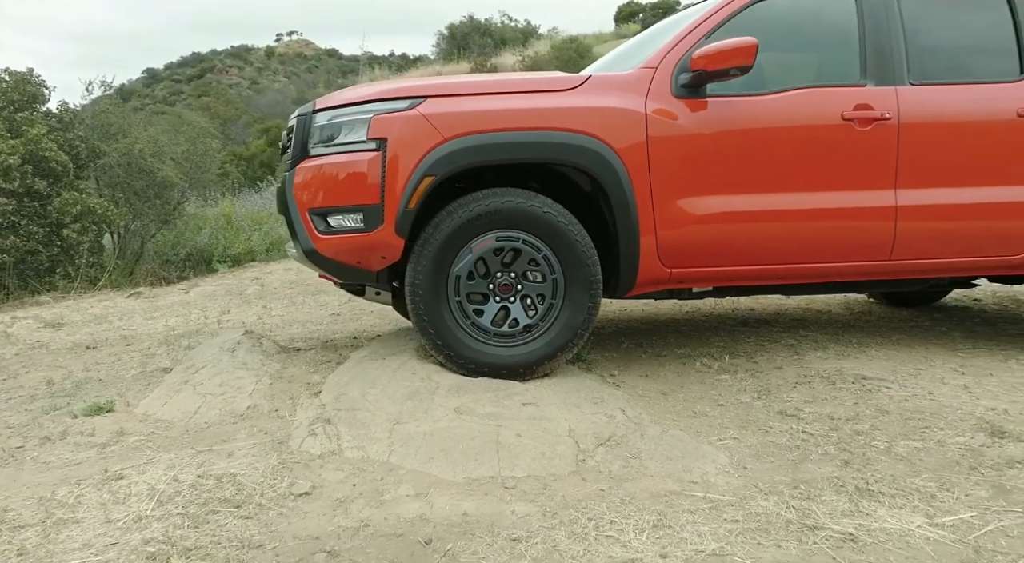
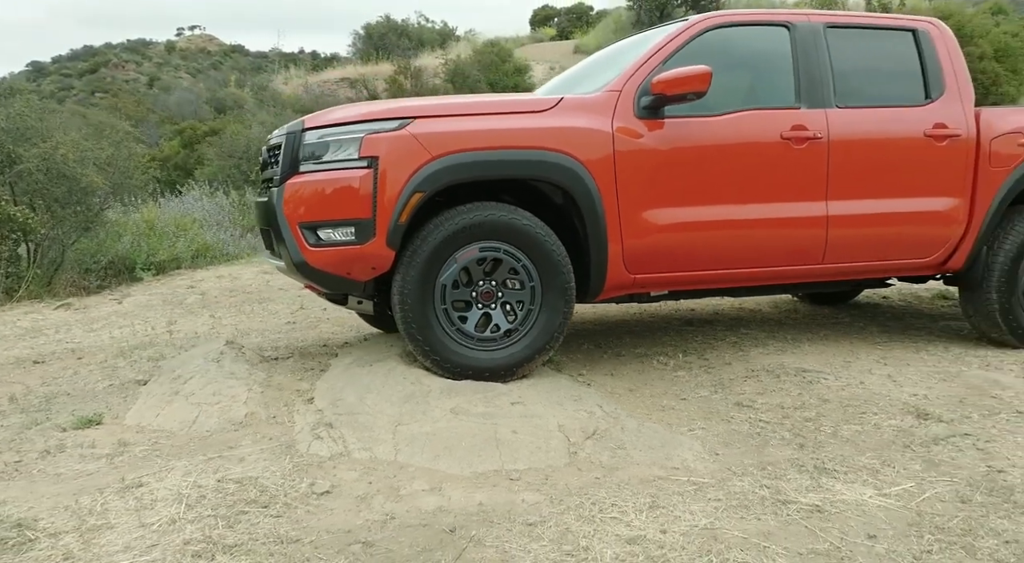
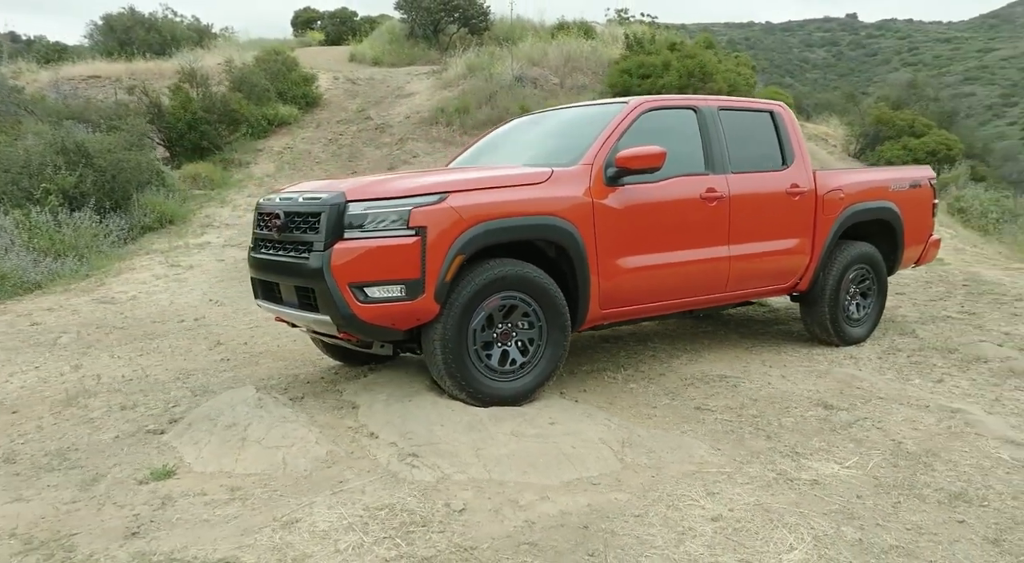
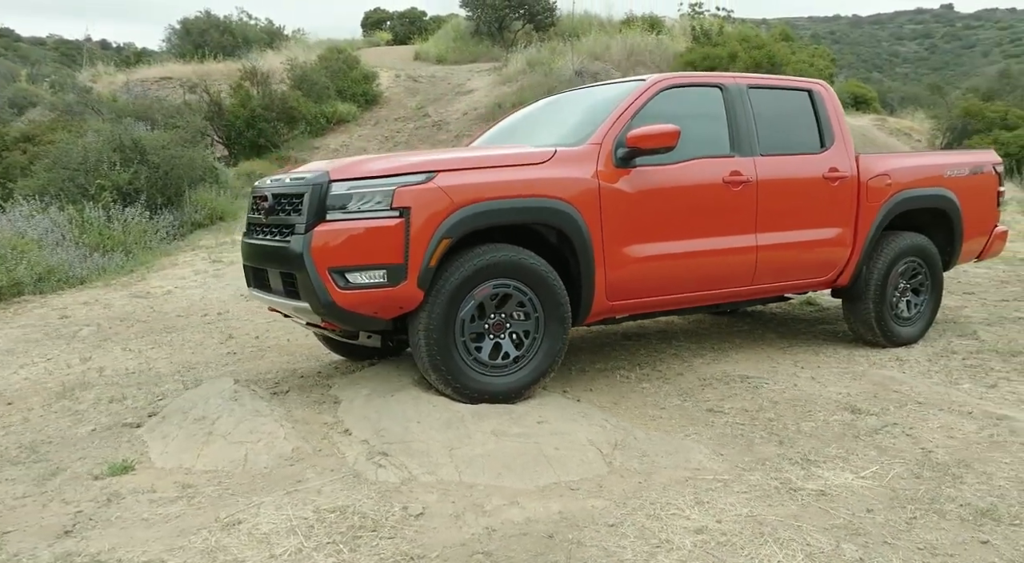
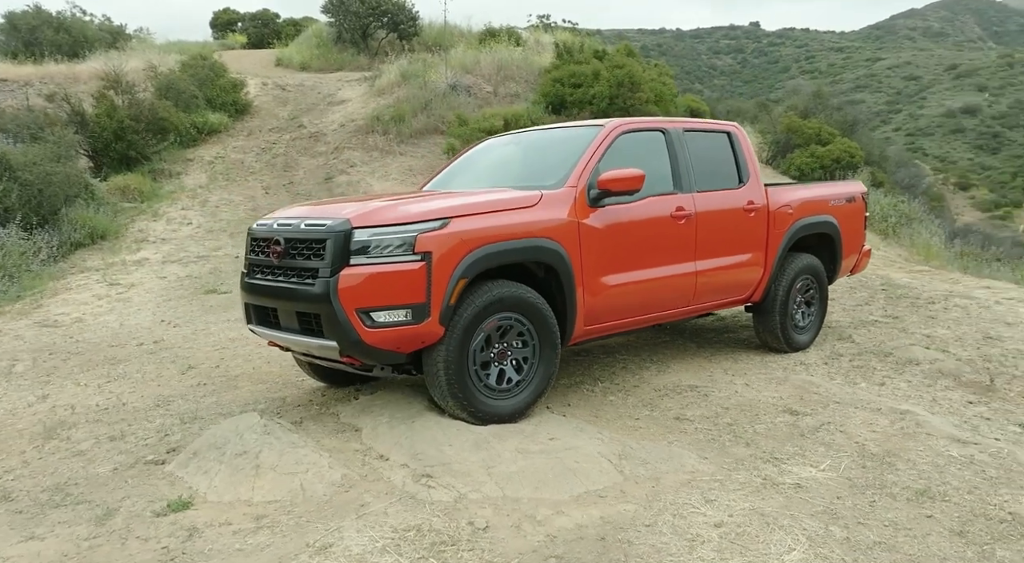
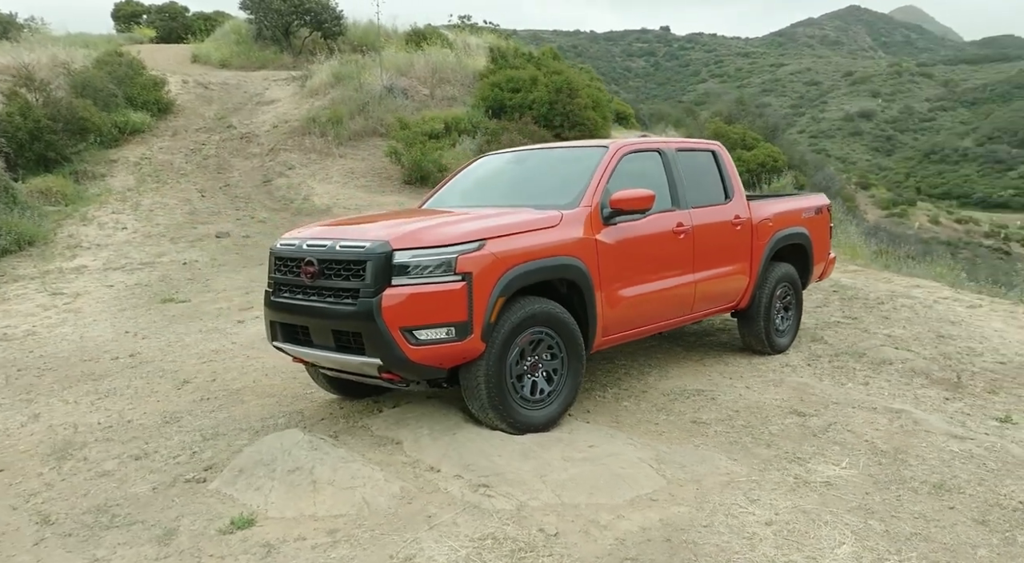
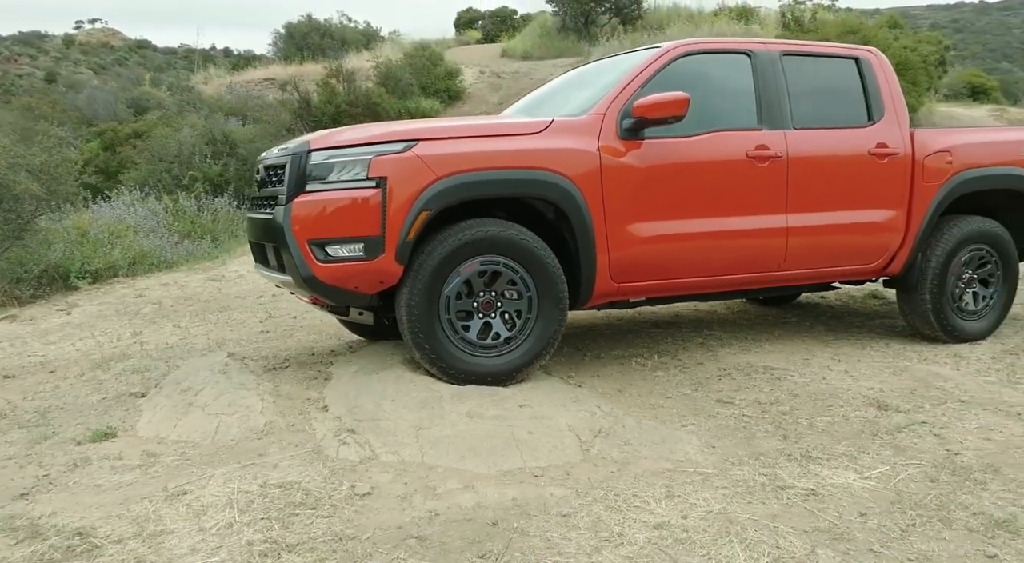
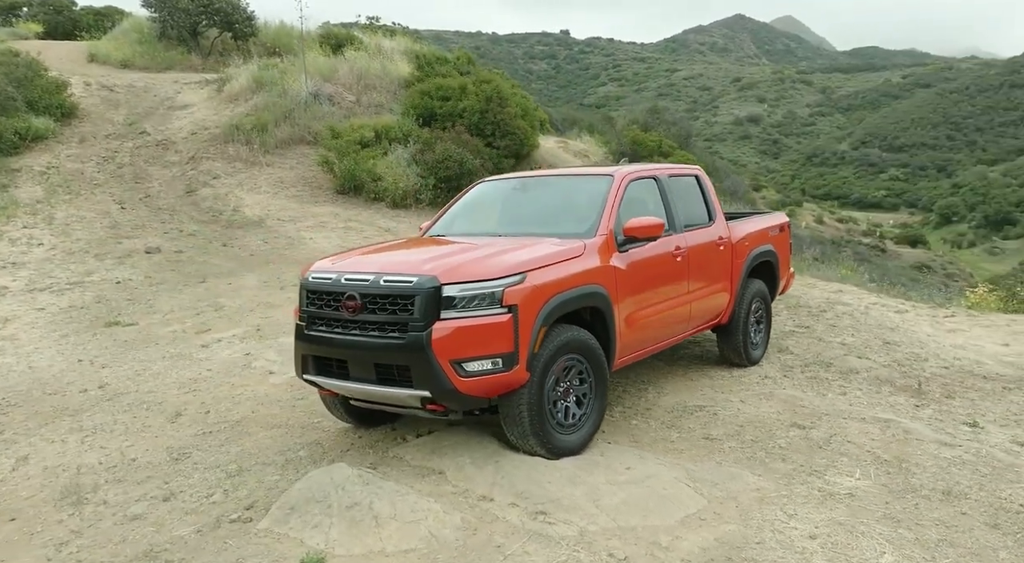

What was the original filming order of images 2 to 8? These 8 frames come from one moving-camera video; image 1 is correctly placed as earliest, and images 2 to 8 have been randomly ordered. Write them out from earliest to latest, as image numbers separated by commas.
2, 7, 4, 3, 5, 6, 8
